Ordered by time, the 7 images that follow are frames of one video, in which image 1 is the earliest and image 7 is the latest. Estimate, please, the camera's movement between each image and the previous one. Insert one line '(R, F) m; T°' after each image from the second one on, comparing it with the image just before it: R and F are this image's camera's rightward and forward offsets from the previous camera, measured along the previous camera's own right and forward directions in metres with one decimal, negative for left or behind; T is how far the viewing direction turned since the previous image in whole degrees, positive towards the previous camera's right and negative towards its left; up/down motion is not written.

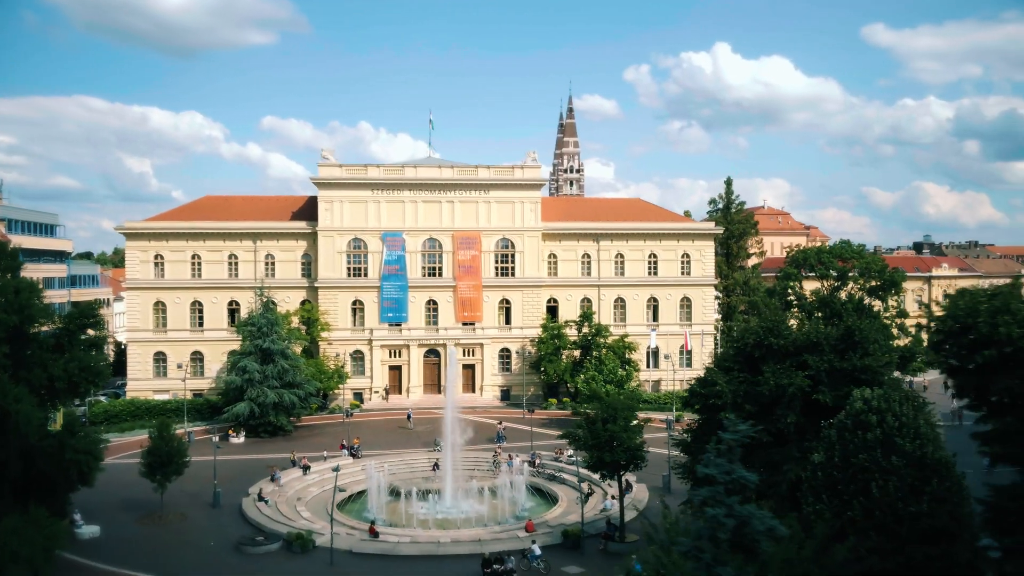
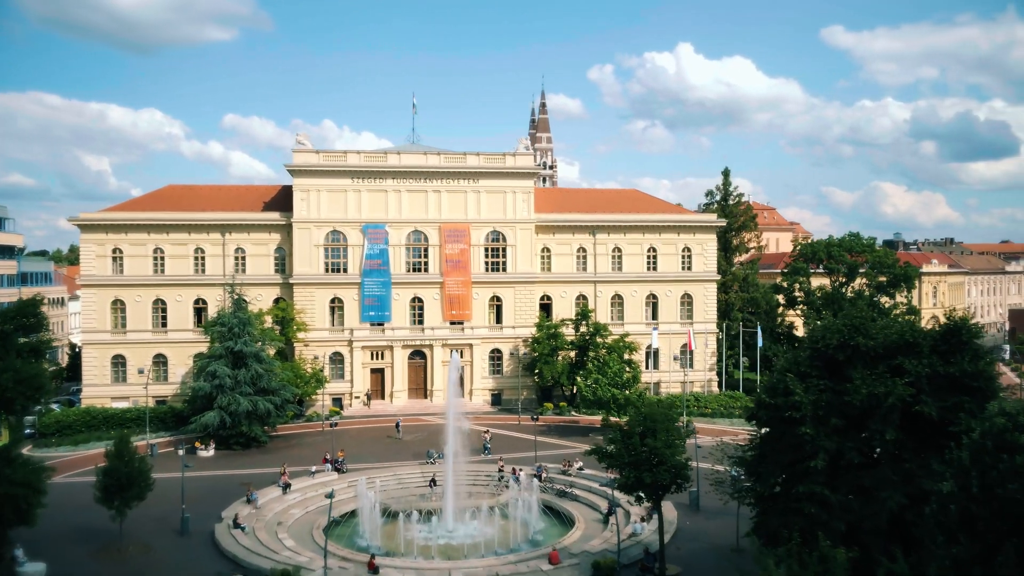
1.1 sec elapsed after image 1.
(-2.1, +4.4) m; +3°
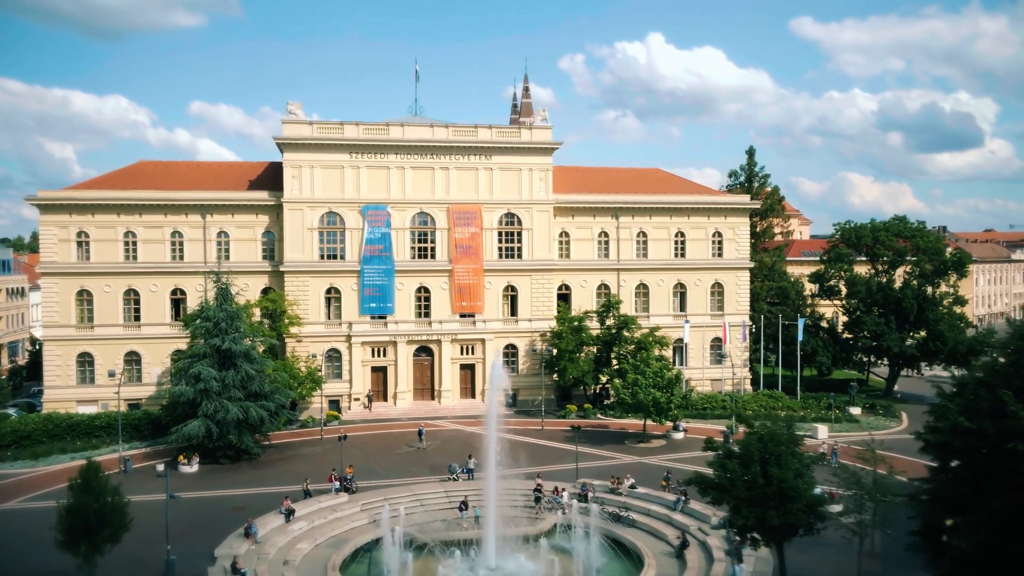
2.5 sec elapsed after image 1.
(-3.3, +6.1) m; +2°
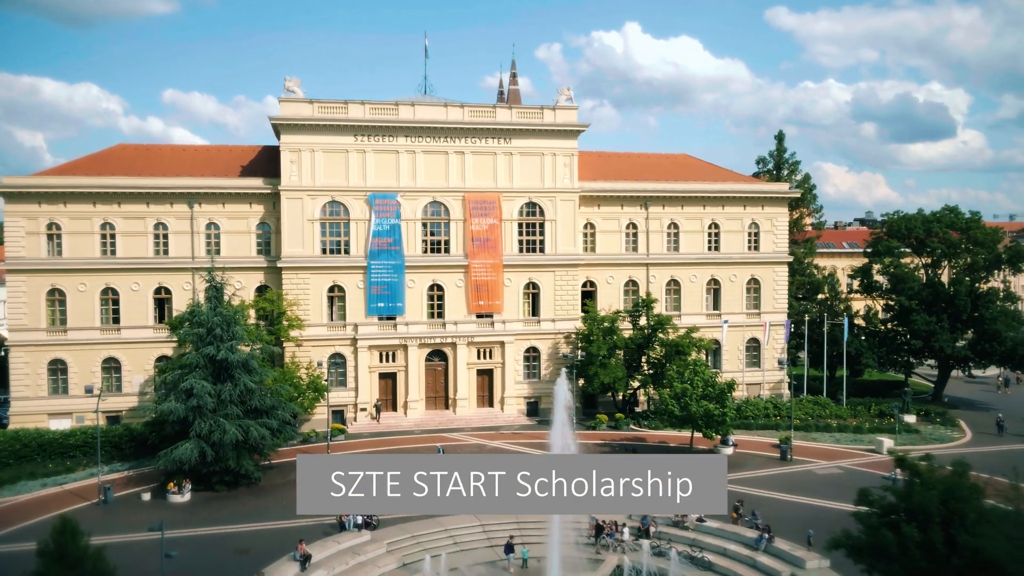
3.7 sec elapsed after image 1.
(-3.0, +5.1) m; +2°
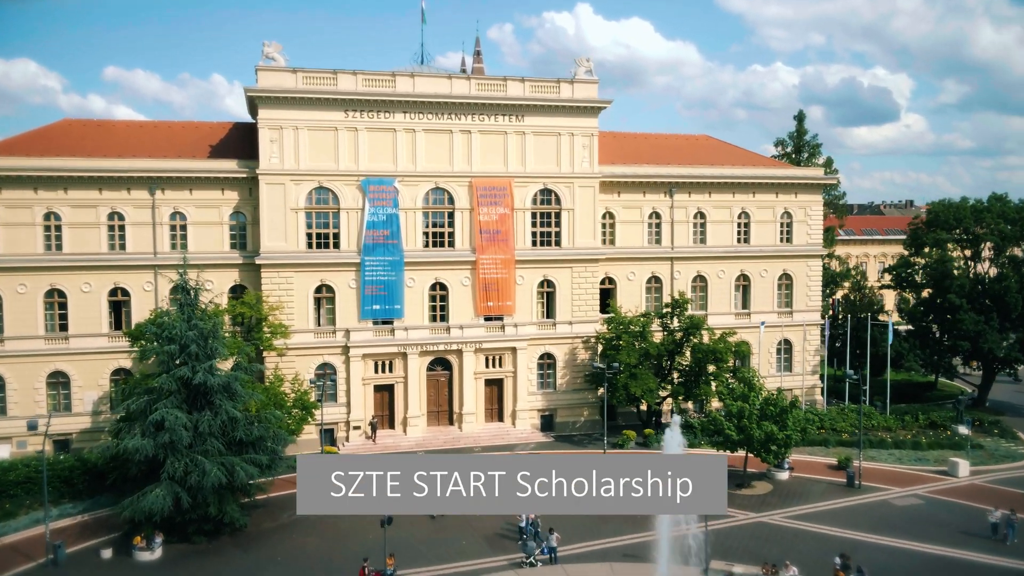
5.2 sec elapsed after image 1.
(-3.4, +6.0) m; +3°
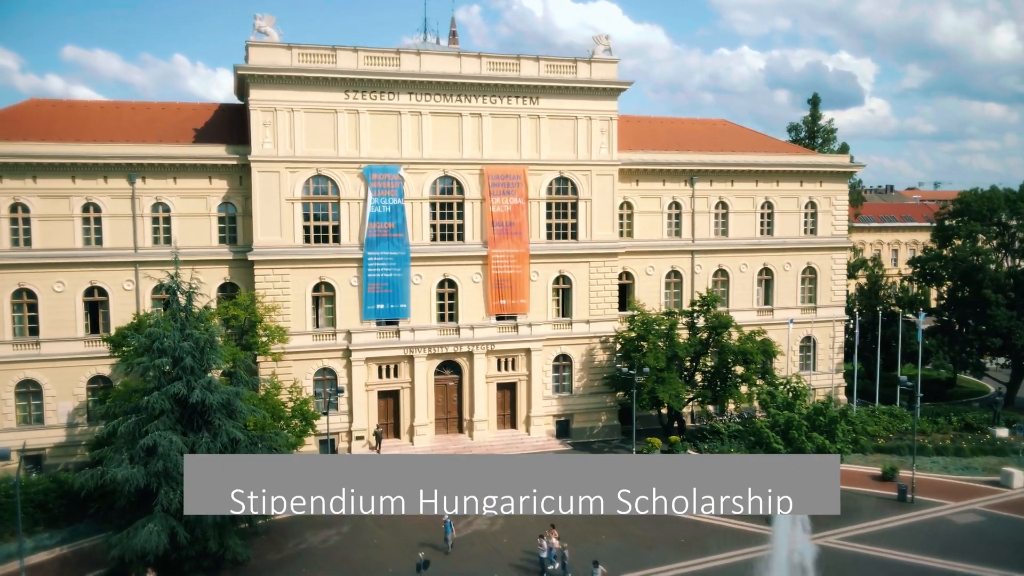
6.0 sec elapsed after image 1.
(-2.4, +3.2) m; +2°
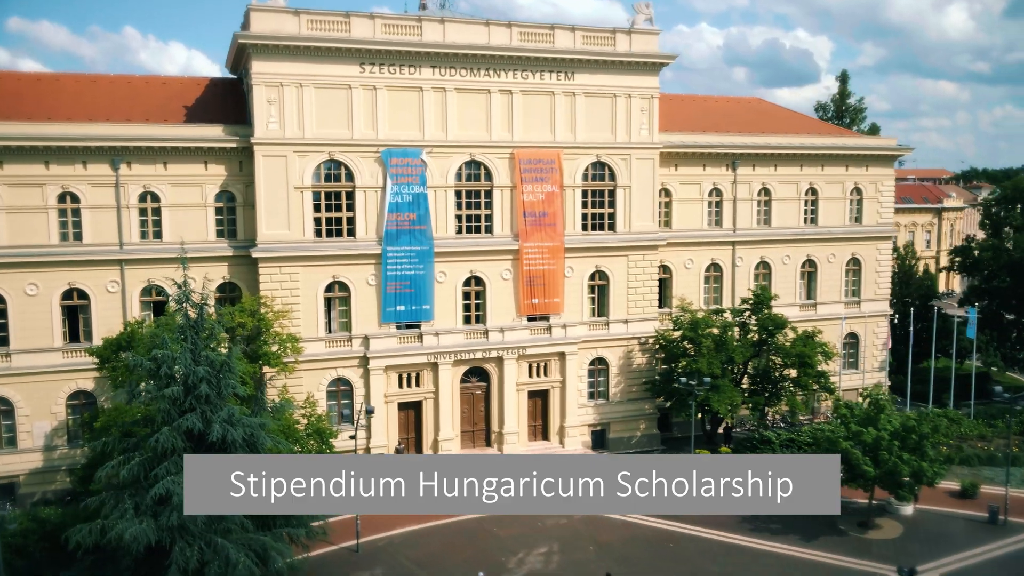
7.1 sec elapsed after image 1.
(-3.5, +4.1) m; +3°
